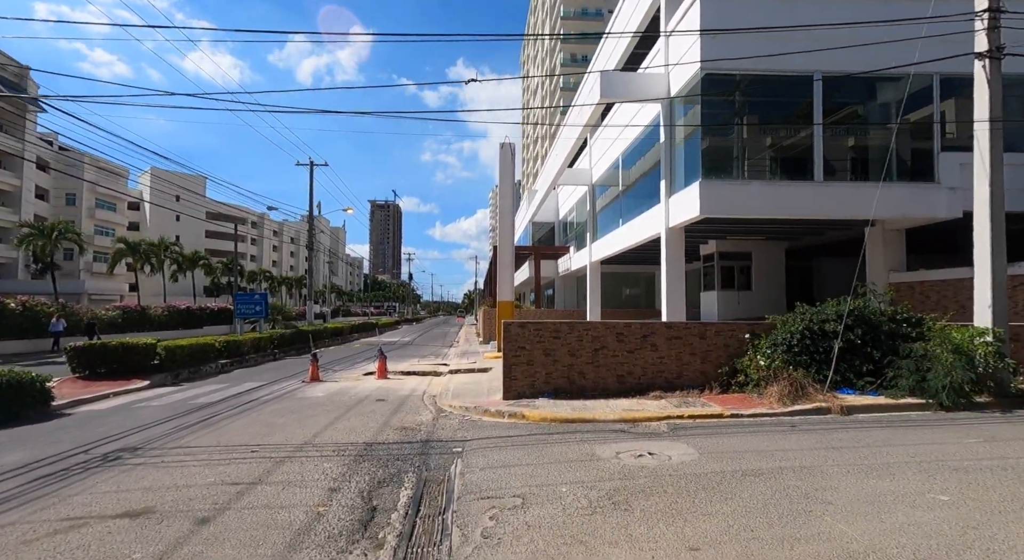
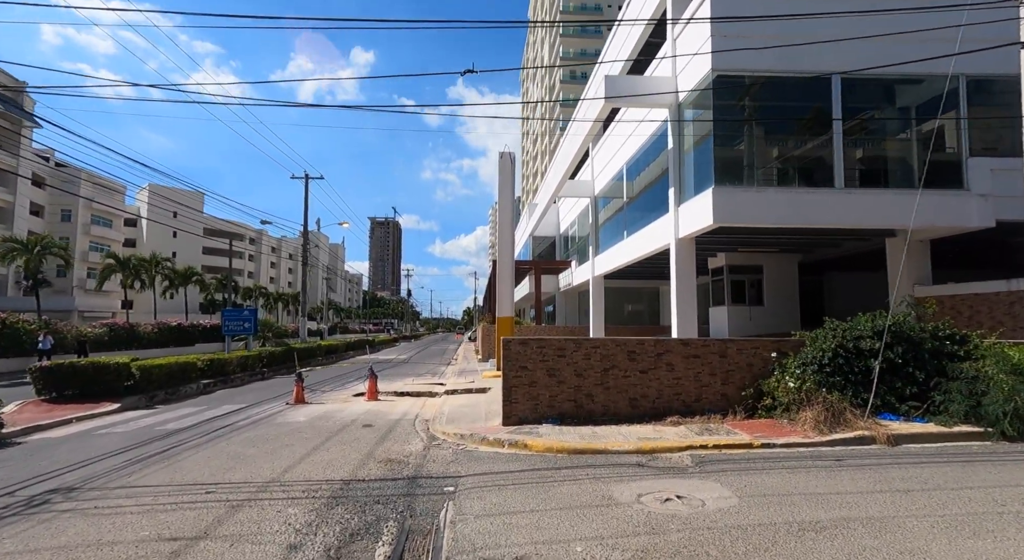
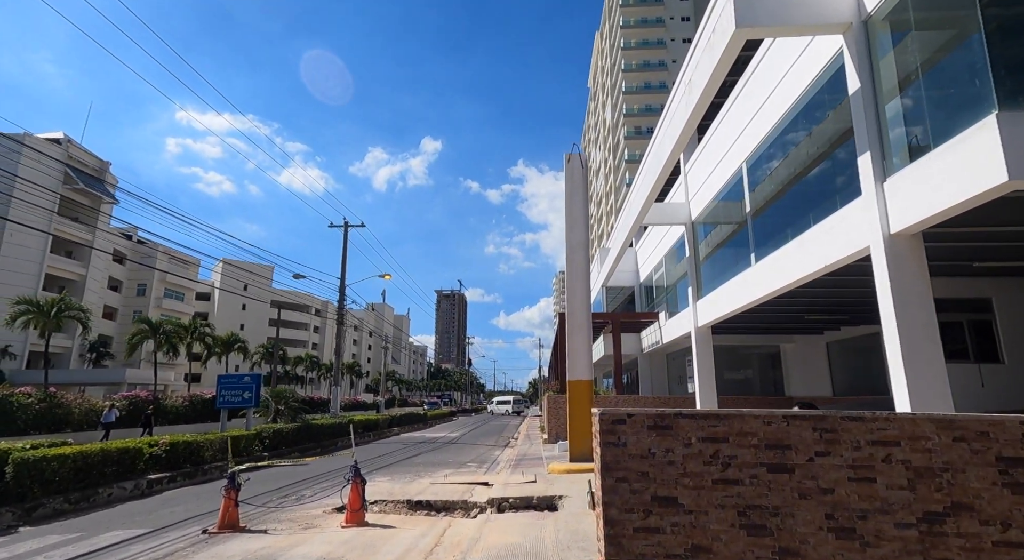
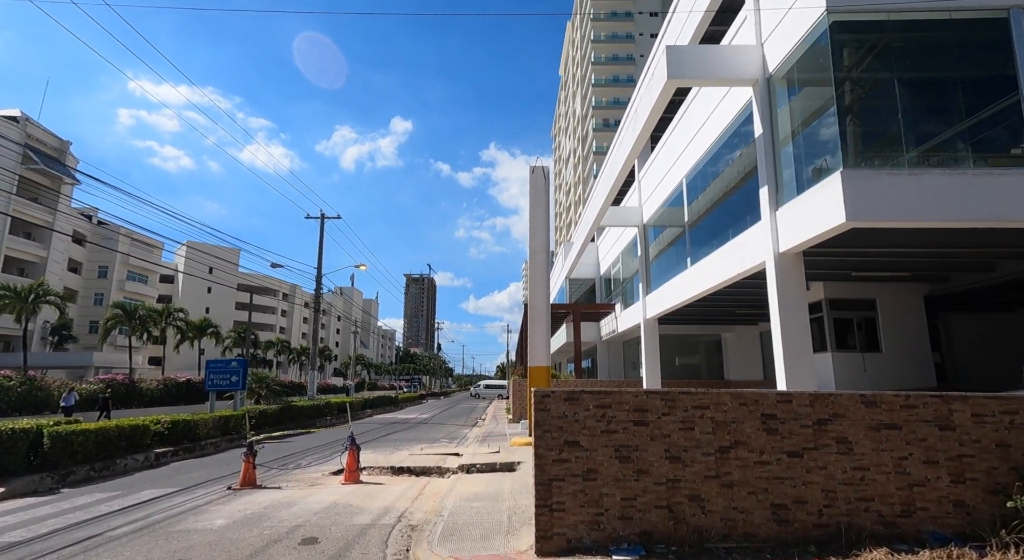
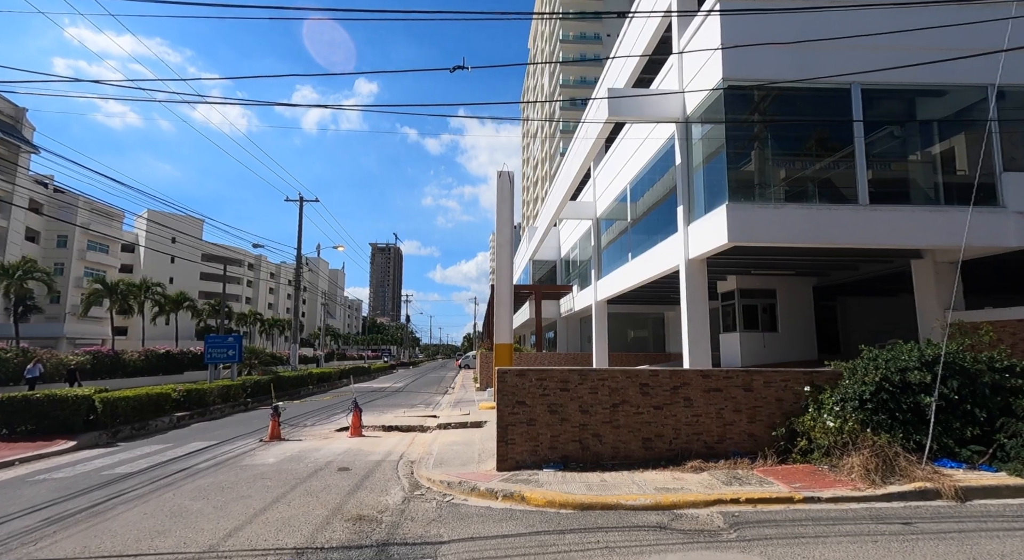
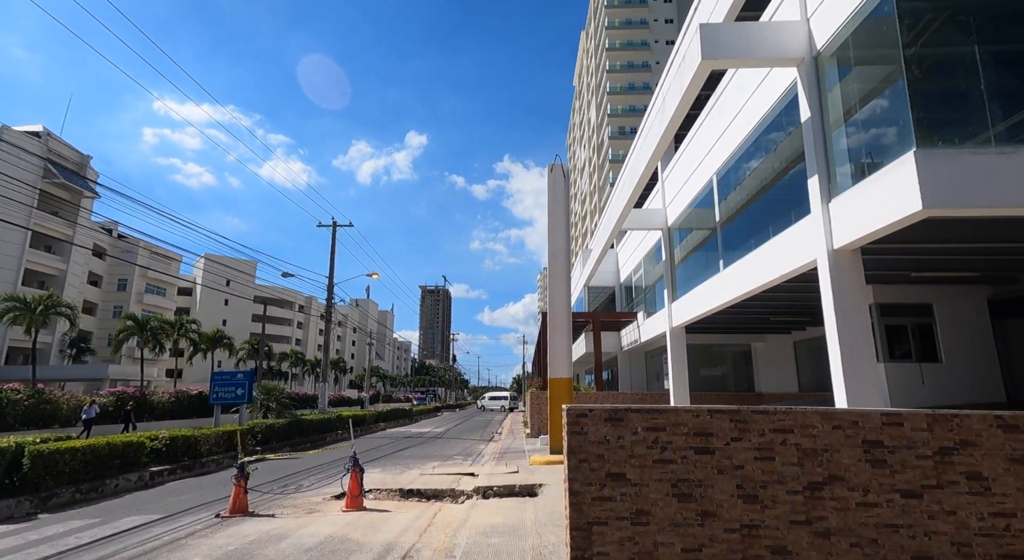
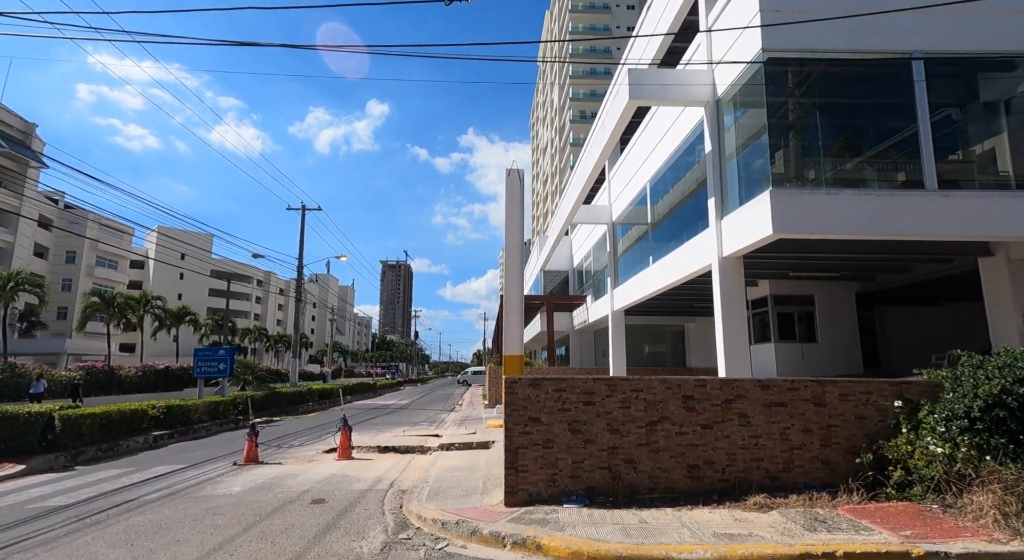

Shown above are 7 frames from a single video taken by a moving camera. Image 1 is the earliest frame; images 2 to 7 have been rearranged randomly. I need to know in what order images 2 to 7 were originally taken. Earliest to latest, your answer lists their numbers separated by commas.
2, 5, 7, 4, 6, 3
